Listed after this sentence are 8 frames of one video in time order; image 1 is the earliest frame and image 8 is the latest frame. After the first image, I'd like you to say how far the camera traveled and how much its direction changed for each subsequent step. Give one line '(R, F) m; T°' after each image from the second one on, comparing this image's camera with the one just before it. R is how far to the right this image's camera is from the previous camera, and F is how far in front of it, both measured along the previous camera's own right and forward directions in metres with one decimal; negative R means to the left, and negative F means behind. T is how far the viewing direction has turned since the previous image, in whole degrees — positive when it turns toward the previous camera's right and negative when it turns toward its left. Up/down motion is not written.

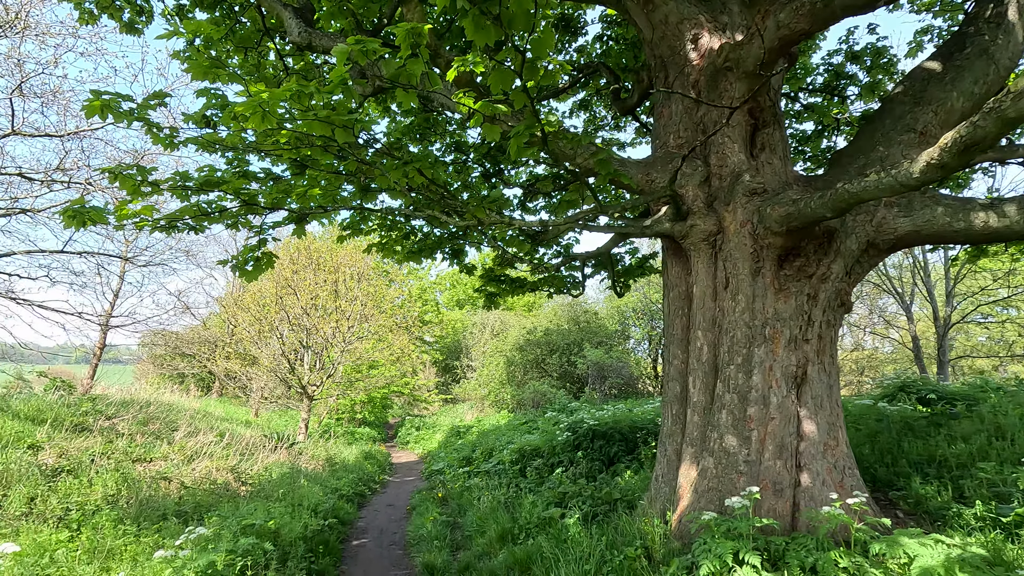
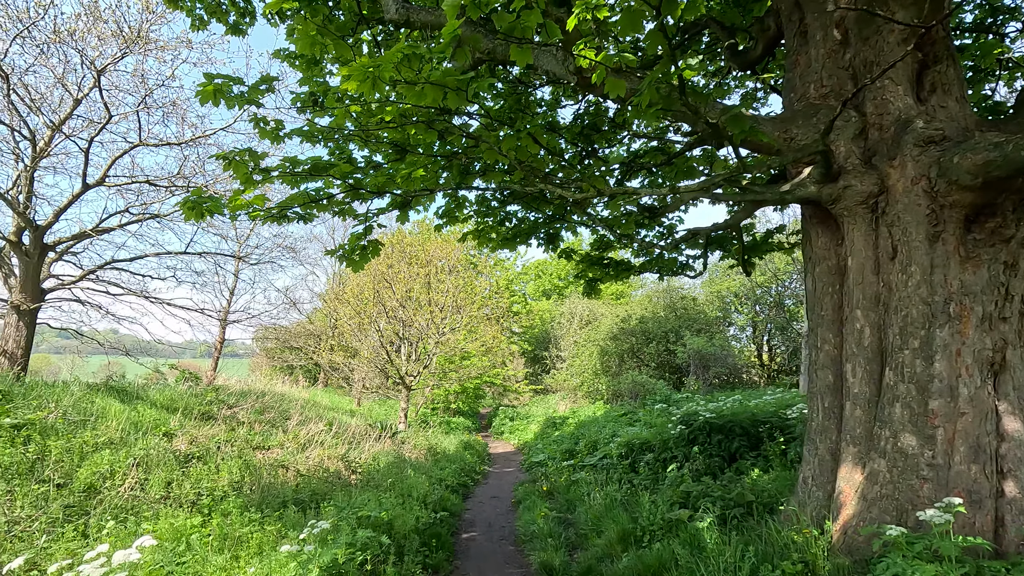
(-0.3, +0.4) m; -9°
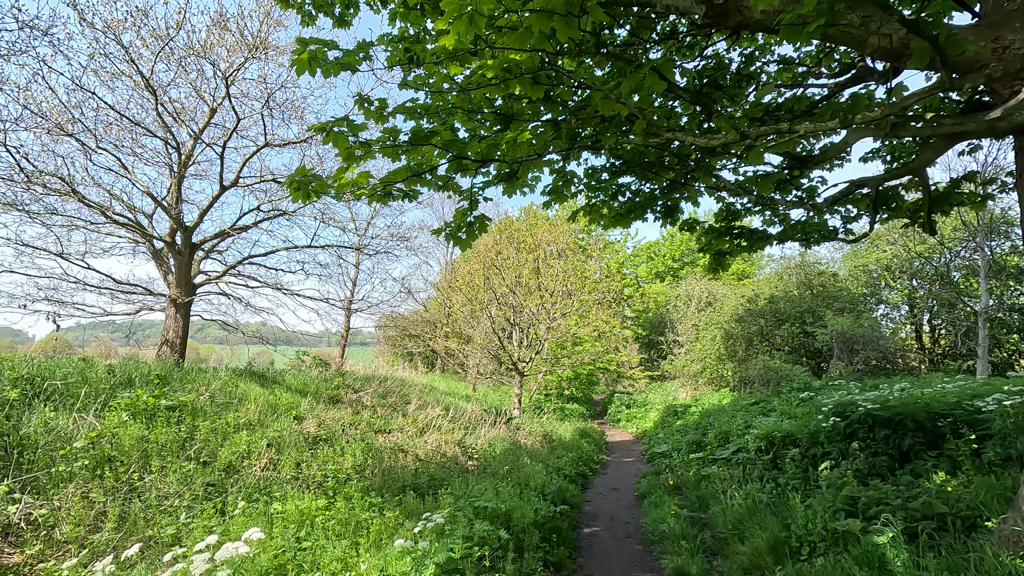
(-0.1, +0.4) m; -12°
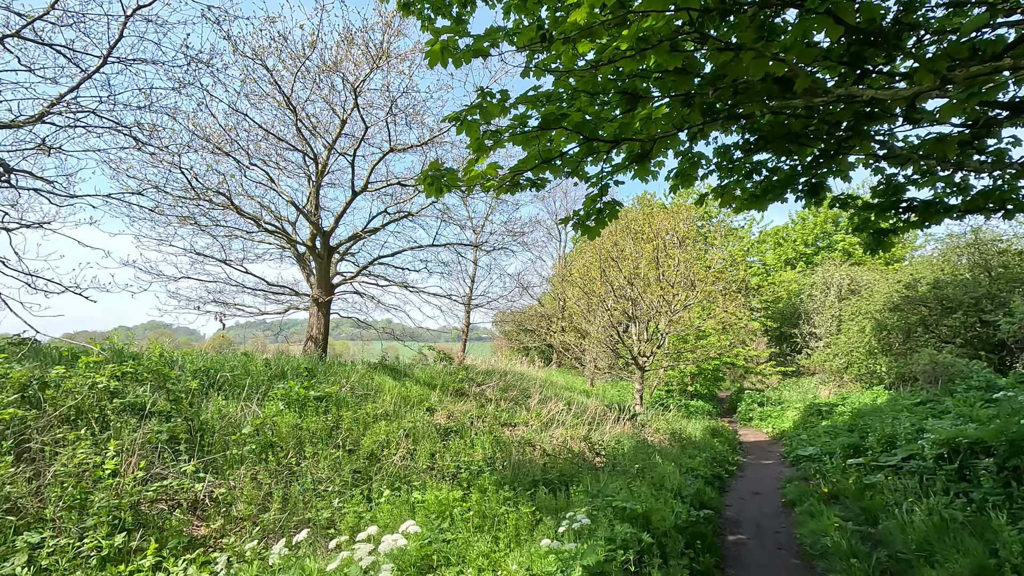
(-0.2, +0.2) m; -12°
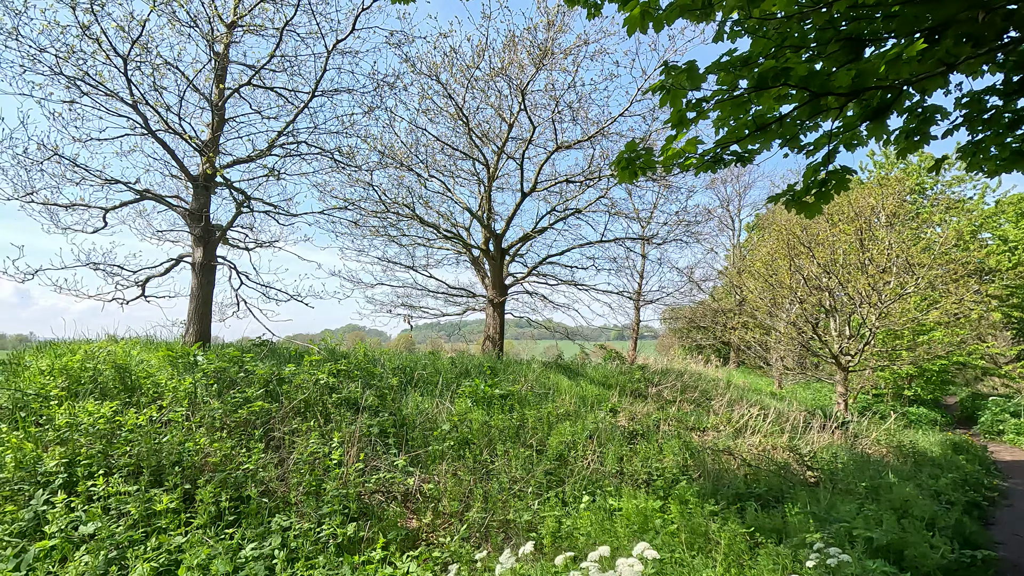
(-0.3, +0.2) m; -17°
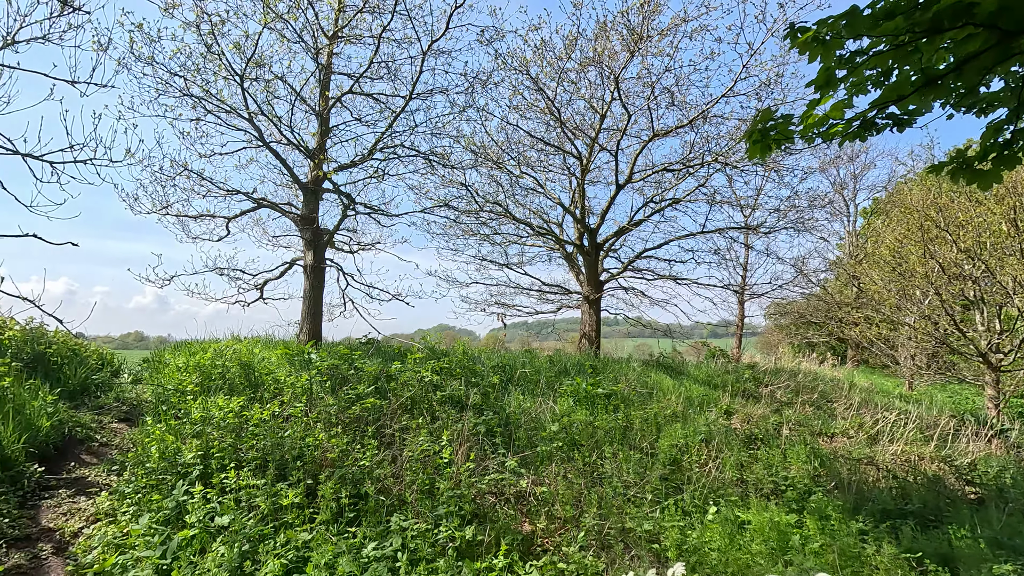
(-0.2, +0.2) m; -9°
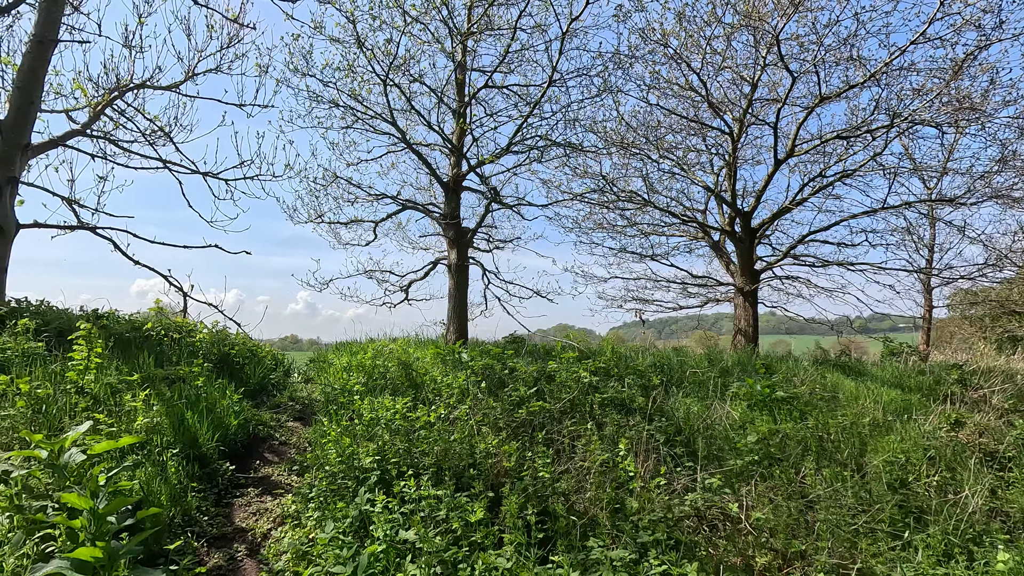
(-0.4, +0.4) m; -13°
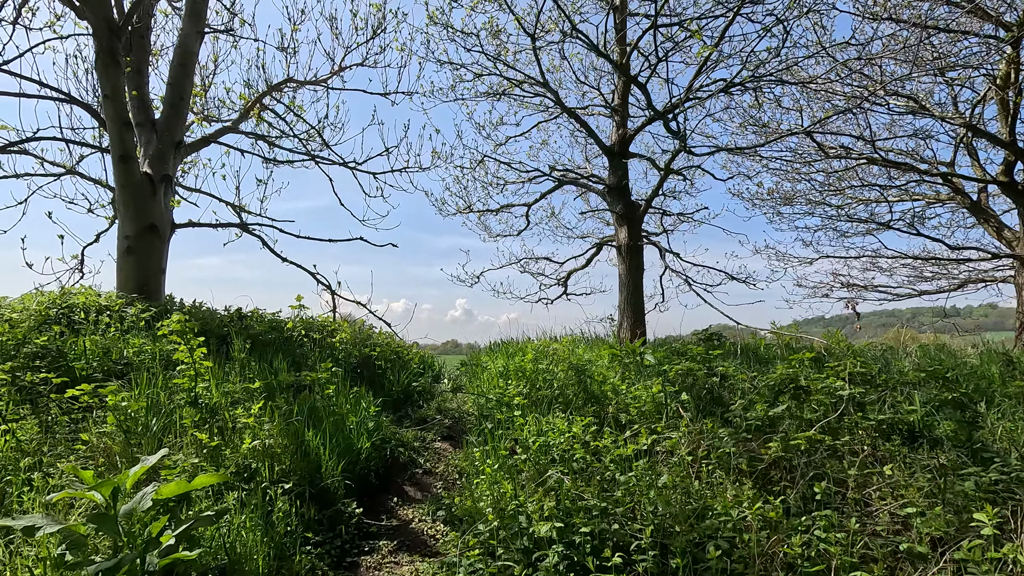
(-0.4, +1.3) m; -16°
